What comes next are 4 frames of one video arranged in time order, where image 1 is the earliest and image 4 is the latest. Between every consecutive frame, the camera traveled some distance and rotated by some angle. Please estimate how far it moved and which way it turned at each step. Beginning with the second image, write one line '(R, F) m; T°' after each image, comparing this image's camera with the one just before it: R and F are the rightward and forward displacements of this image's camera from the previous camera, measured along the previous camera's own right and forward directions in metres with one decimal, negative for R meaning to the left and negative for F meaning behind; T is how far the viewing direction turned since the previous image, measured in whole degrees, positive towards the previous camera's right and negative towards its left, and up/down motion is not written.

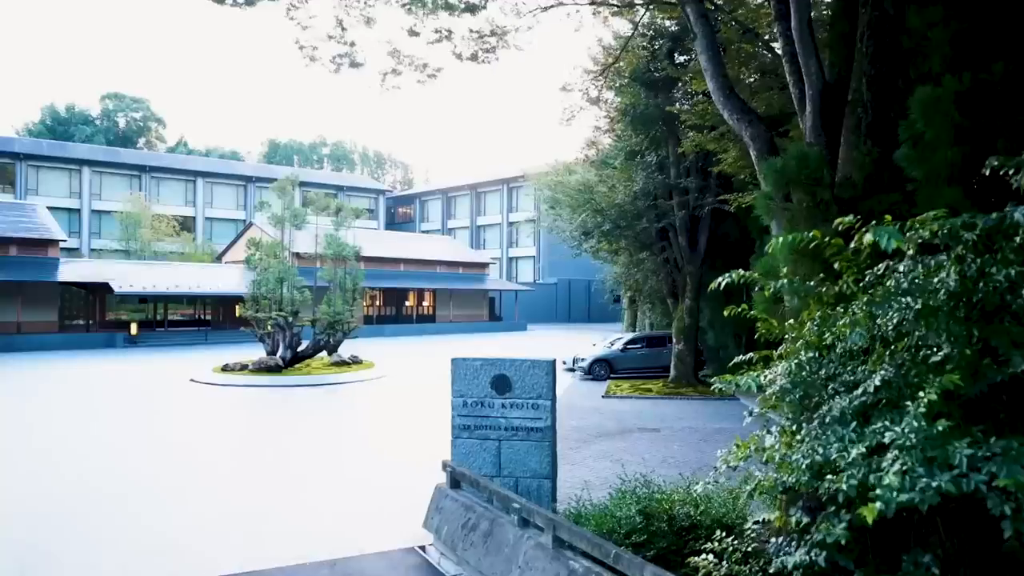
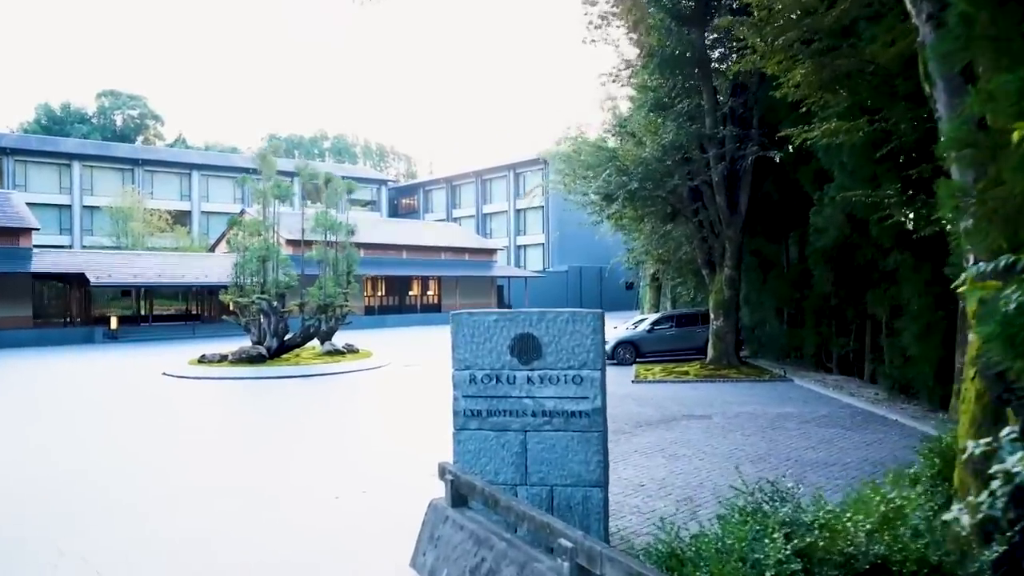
(-0.1, +2.3) m; -1°
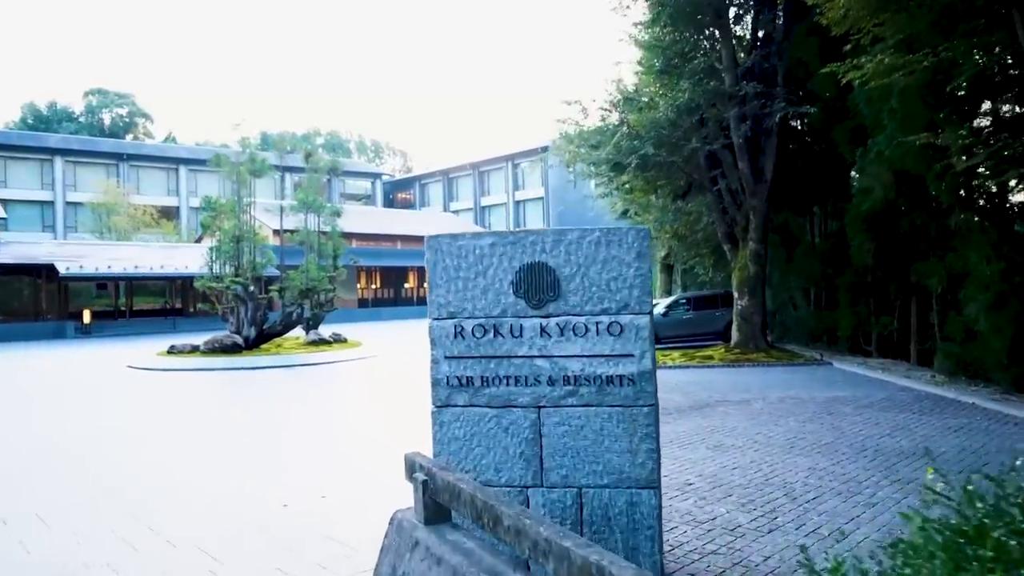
(0.0, +1.6) m; 0°
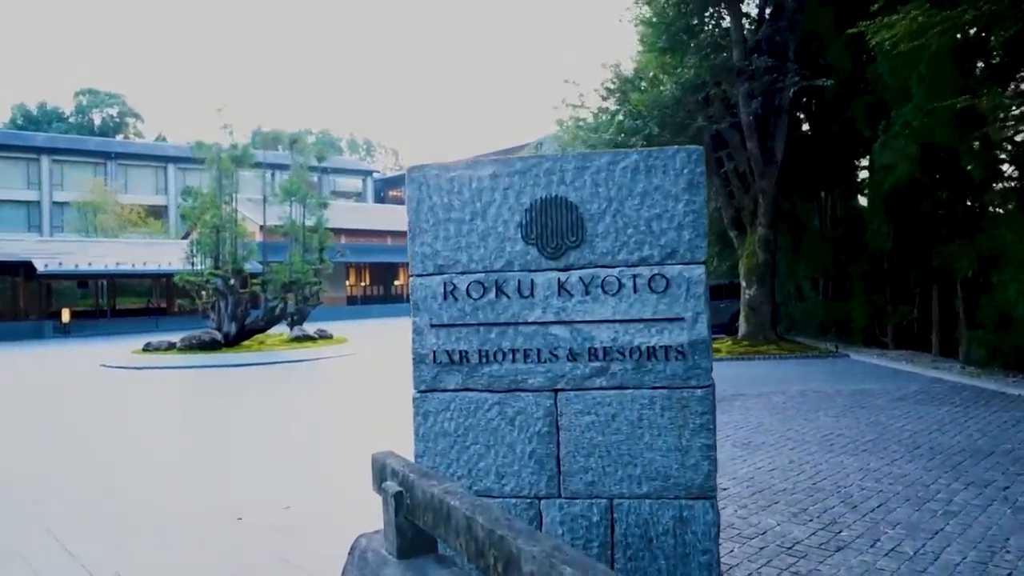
(0.0, +0.8) m; +1°
